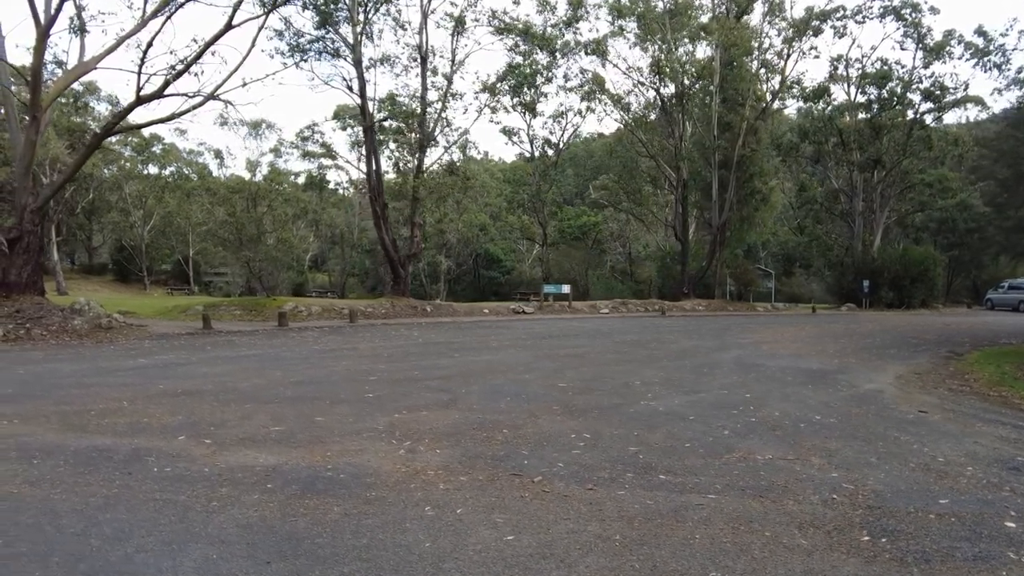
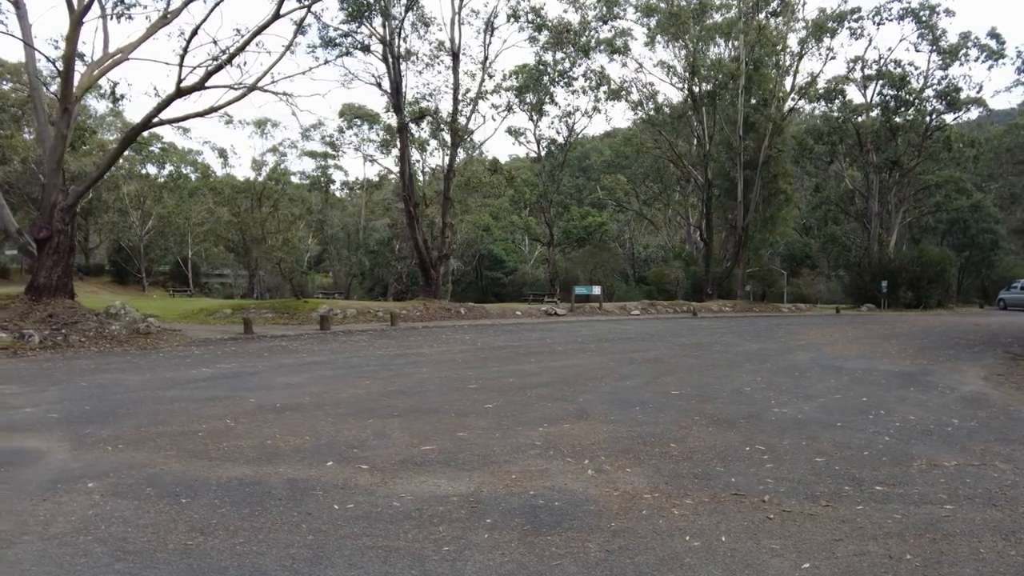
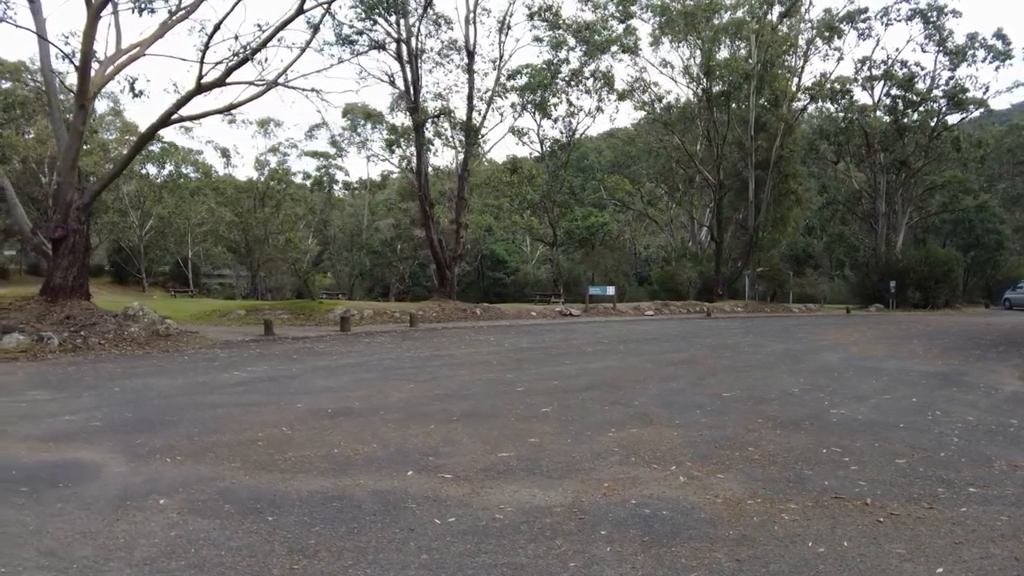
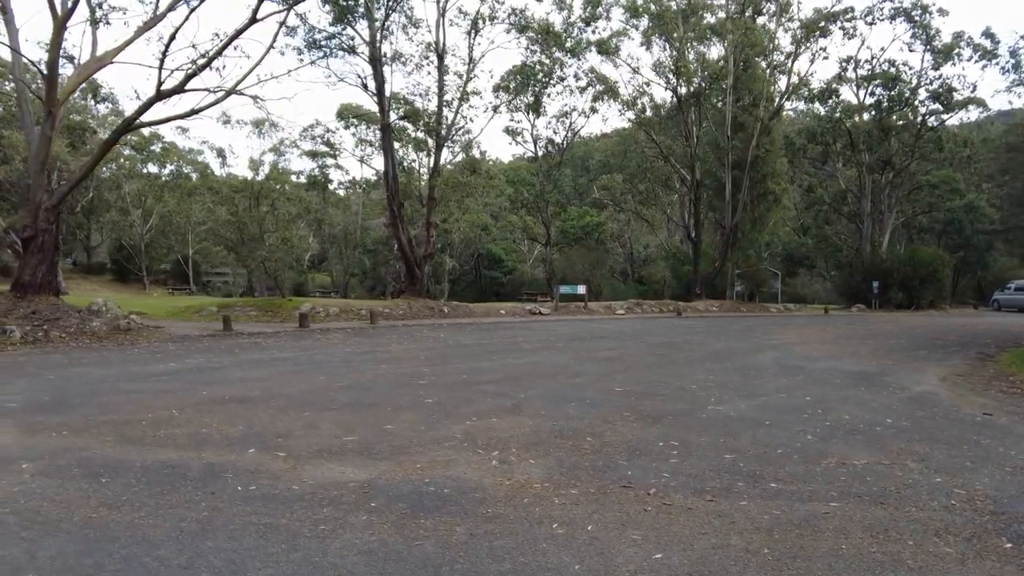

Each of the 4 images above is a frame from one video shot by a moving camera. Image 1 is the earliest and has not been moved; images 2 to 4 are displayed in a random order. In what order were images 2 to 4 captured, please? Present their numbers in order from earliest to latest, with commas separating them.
4, 2, 3
